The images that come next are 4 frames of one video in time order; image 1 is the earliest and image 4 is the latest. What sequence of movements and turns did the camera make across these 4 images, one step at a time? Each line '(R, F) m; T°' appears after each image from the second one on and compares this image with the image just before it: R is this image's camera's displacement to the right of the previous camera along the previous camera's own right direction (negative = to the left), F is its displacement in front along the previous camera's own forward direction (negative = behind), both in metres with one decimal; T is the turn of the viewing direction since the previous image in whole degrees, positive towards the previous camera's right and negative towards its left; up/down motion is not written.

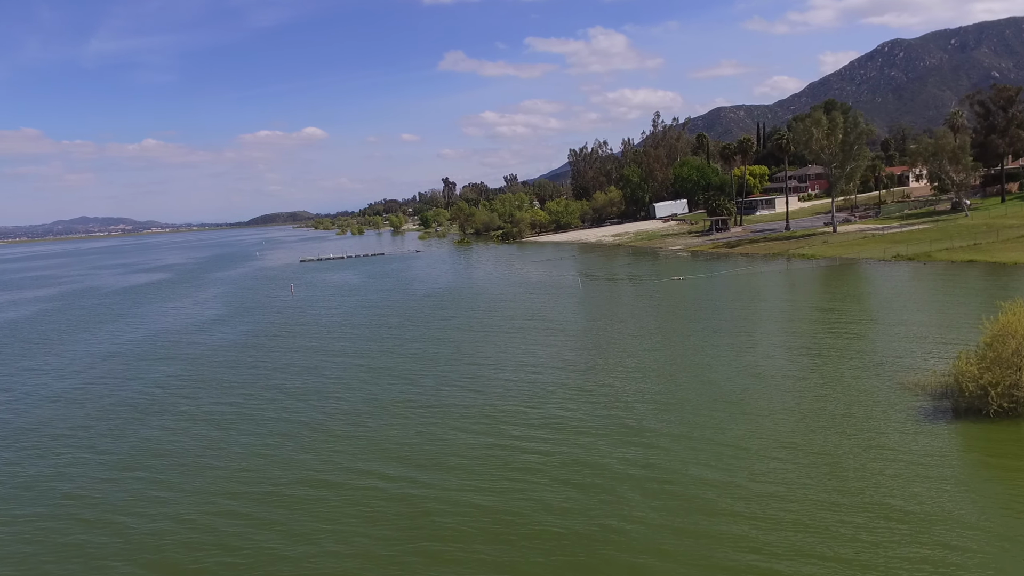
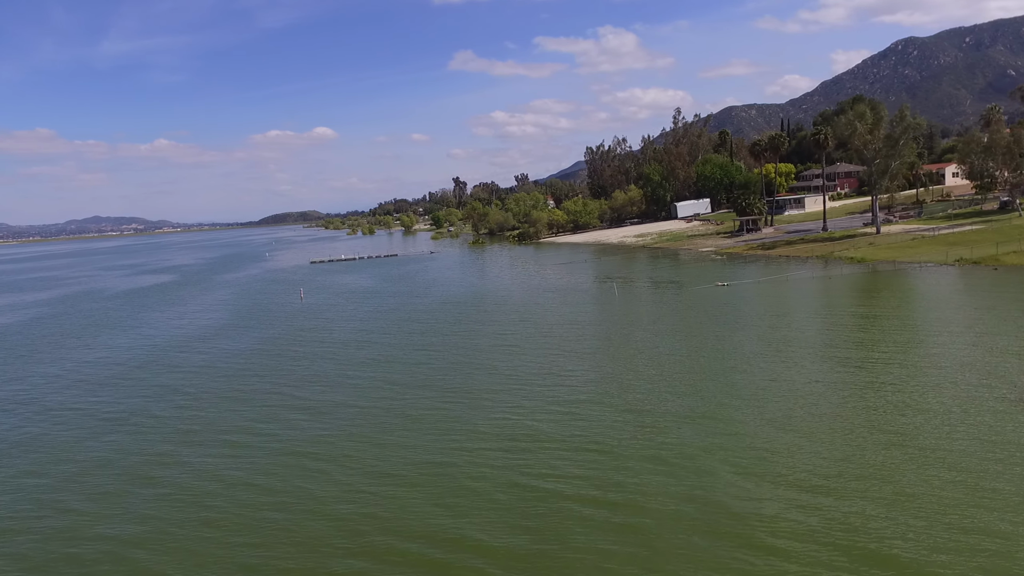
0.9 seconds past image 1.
(-1.3, +3.5) m; -1°
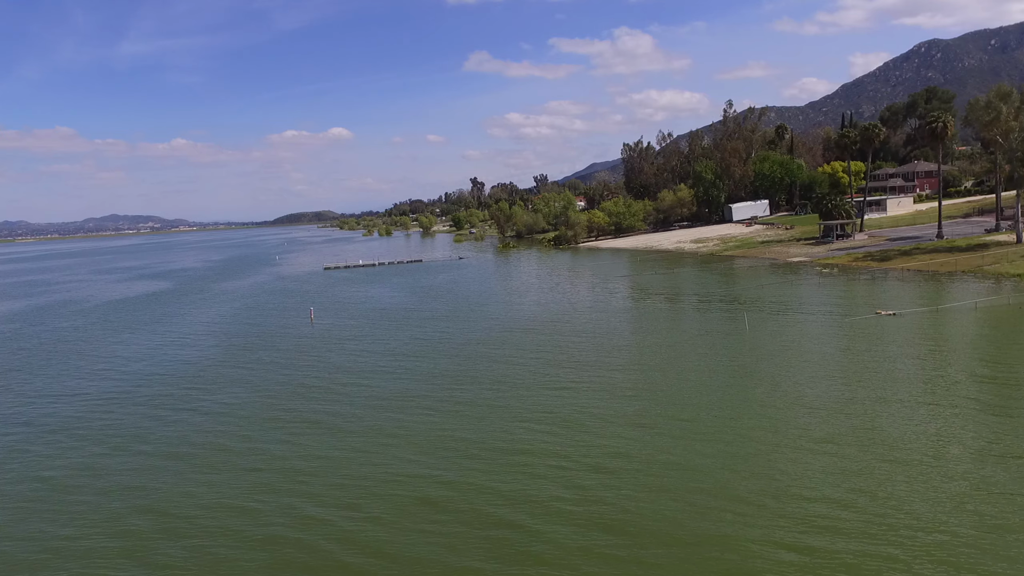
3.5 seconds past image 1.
(-3.4, +10.8) m; -1°
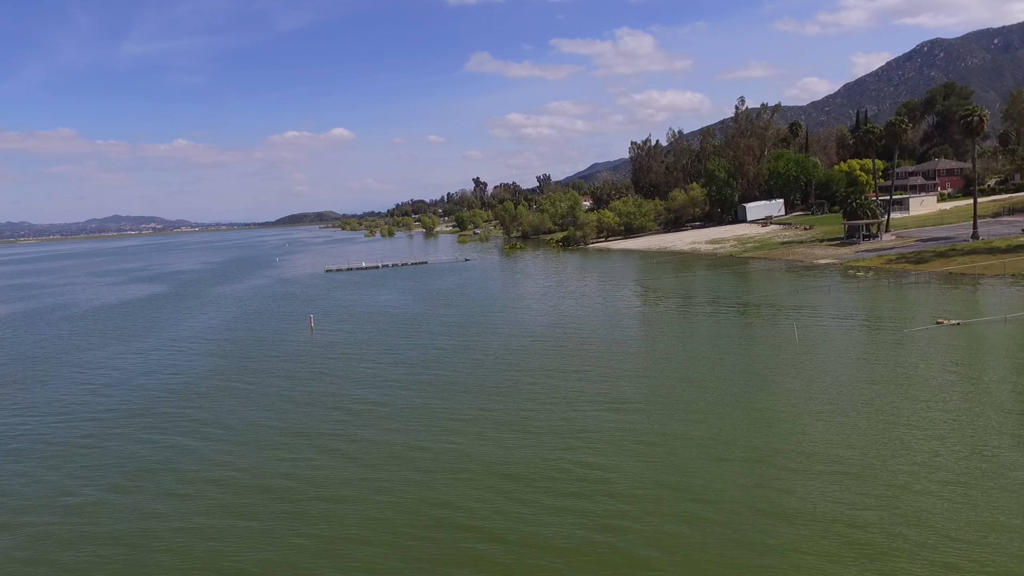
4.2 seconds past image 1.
(-0.9, +2.9) m; 0°
